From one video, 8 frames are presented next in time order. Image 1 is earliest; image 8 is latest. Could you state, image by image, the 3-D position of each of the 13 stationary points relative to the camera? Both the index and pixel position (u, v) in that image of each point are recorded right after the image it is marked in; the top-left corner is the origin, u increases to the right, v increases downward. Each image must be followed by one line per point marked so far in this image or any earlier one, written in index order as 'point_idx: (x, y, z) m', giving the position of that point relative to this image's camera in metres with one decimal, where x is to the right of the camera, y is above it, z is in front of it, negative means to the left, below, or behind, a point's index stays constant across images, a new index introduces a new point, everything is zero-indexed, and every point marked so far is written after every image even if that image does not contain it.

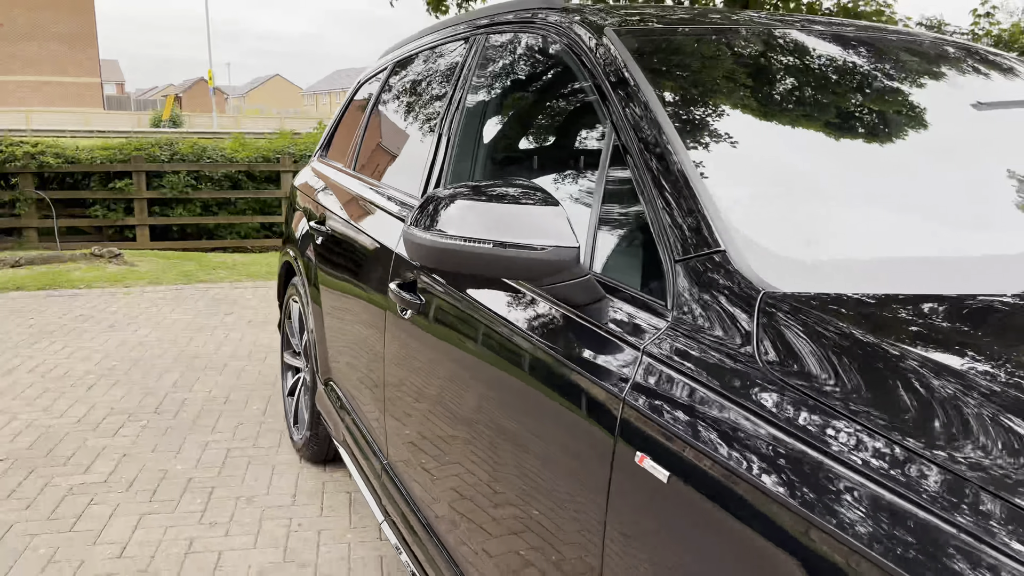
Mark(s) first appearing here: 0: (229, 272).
0: (-3.0, +0.2, +8.8) m
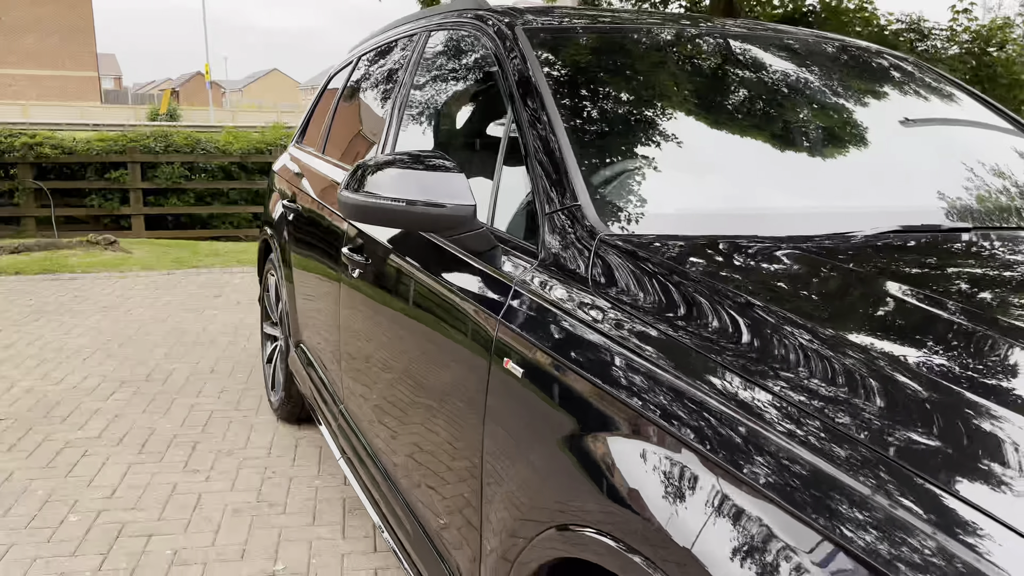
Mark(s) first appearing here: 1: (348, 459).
0: (-3.3, +0.3, +9.1) m
1: (-0.6, -0.6, +2.9) m
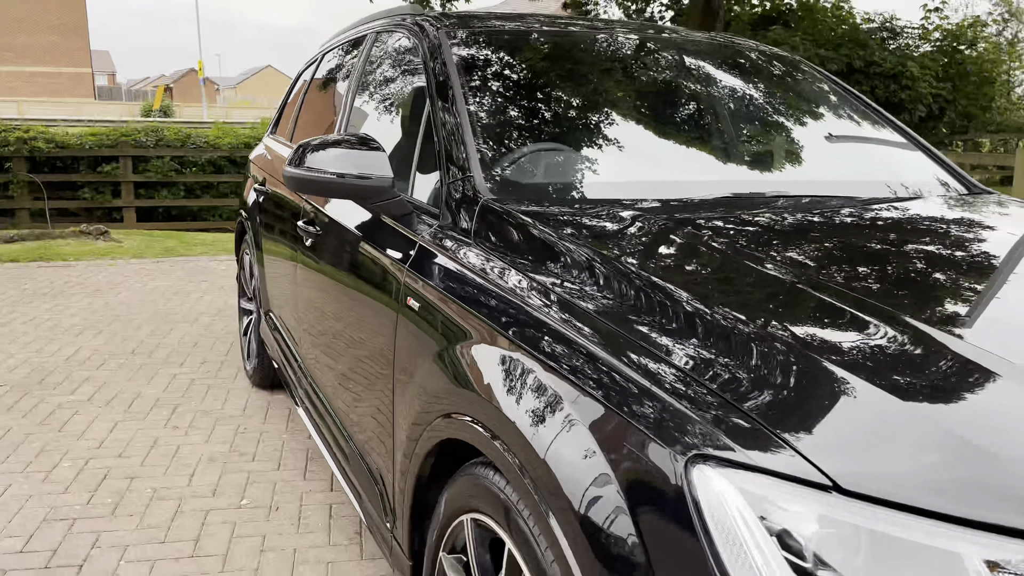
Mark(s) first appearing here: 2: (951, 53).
0: (-3.5, +0.5, +9.5) m
1: (-0.8, -0.5, +3.3) m
2: (+8.2, +4.4, +15.2) m
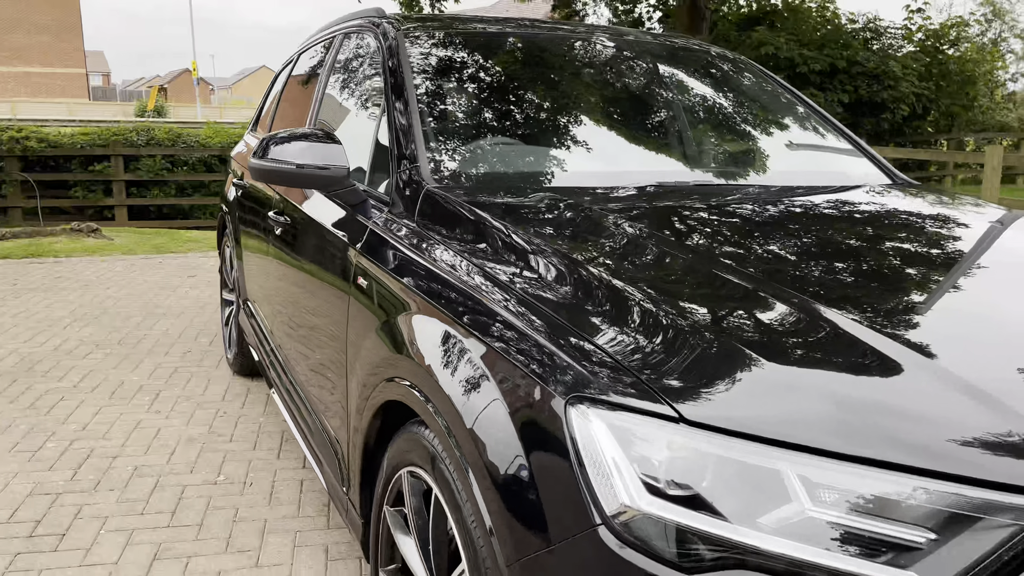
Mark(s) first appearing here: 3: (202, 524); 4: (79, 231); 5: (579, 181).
0: (-3.7, +0.5, +9.6) m
1: (-1.0, -0.5, +3.5) m
2: (+8.0, +4.5, +15.4) m
3: (-1.1, -0.8, +2.8) m
4: (-5.3, +0.7, +10.0) m
5: (+0.4, +0.3, +2.6) m
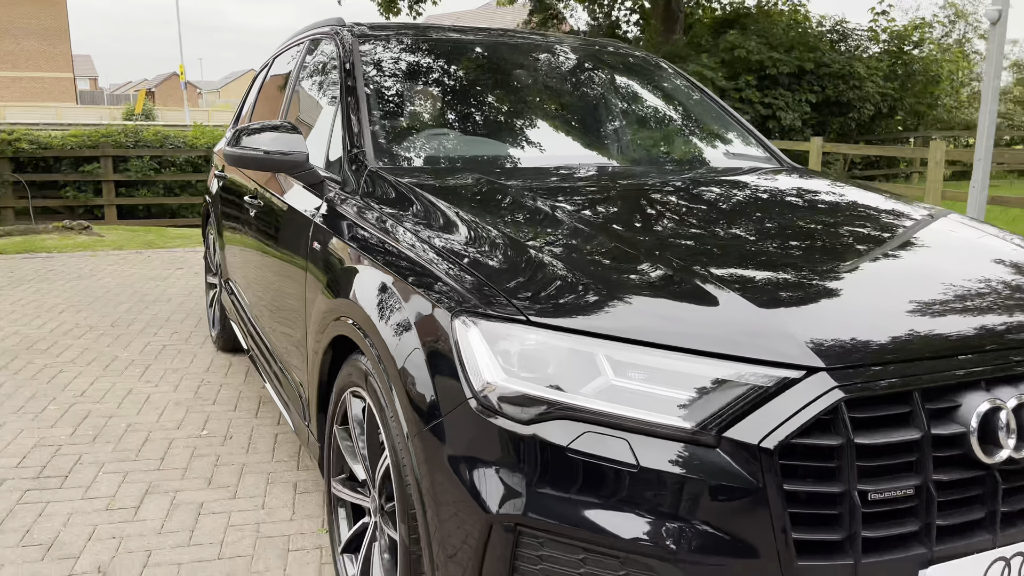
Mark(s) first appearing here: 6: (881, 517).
0: (-4.0, +0.6, +10.0) m
1: (-1.2, -0.4, +3.9) m
2: (+7.6, +4.6, +15.9) m
3: (-1.3, -0.7, +3.3) m
4: (-5.6, +0.8, +10.3) m
5: (+0.1, +0.5, +3.0) m
6: (+0.7, -0.4, +1.5) m
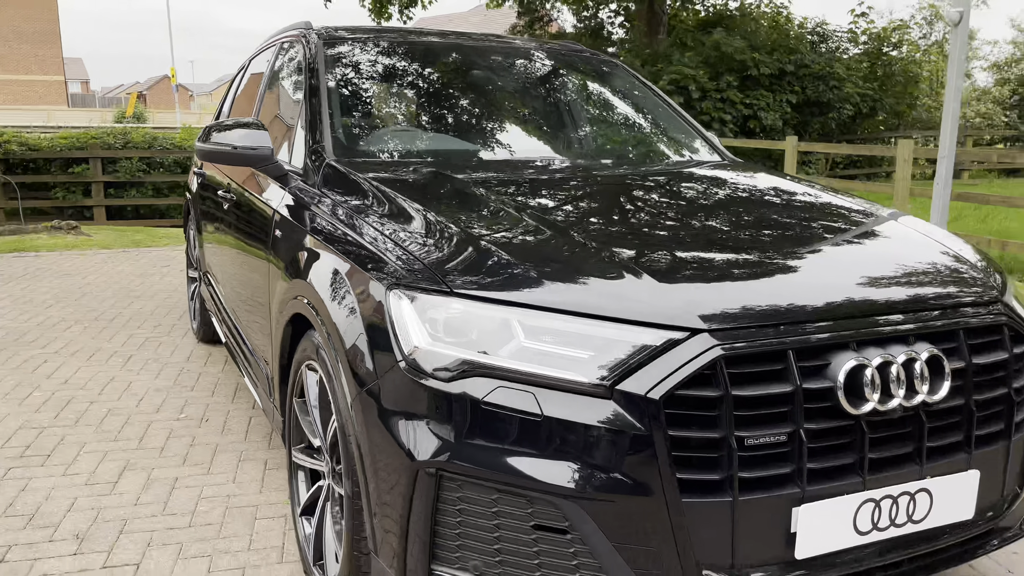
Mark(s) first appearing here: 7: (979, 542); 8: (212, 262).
0: (-4.3, +0.6, +10.2) m
1: (-1.4, -0.3, +4.1) m
2: (+7.3, +4.6, +16.2) m
3: (-1.5, -0.7, +3.5) m
4: (-5.9, +0.8, +10.5) m
5: (0.0, +0.5, +3.2) m
6: (+0.5, -0.4, +1.7) m
7: (+1.2, -0.6, +2.0) m
8: (-1.7, +0.1, +4.5) m
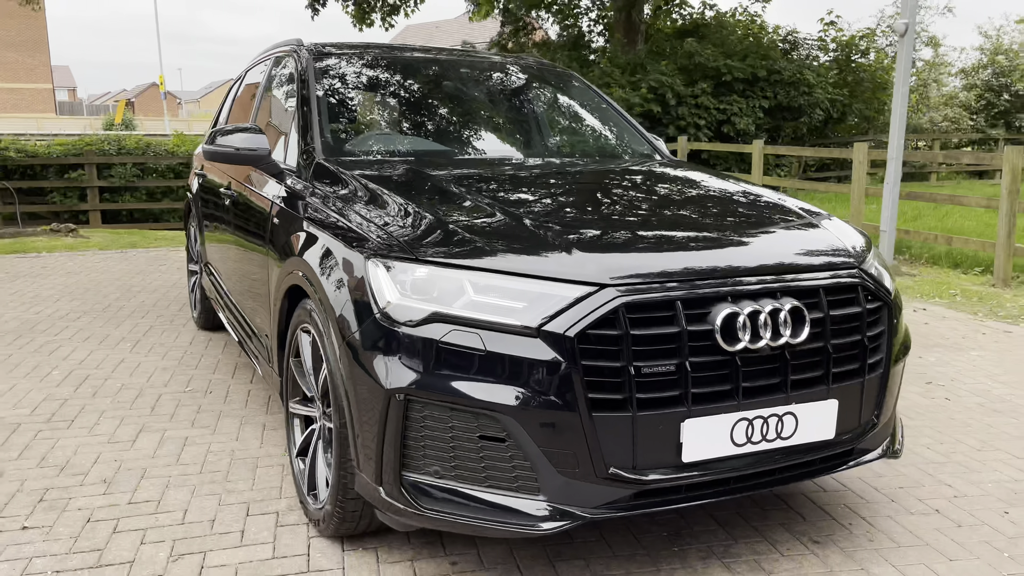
0: (-4.5, +0.6, +10.7) m
1: (-1.5, -0.3, +4.5) m
2: (+6.9, +4.7, +16.8) m
3: (-1.6, -0.6, +3.9) m
4: (-6.1, +0.8, +10.9) m
5: (-0.2, +0.6, +3.7) m
6: (+0.4, -0.3, +2.2) m
7: (+1.0, -0.5, +2.5) m
8: (-1.8, +0.2, +4.9) m
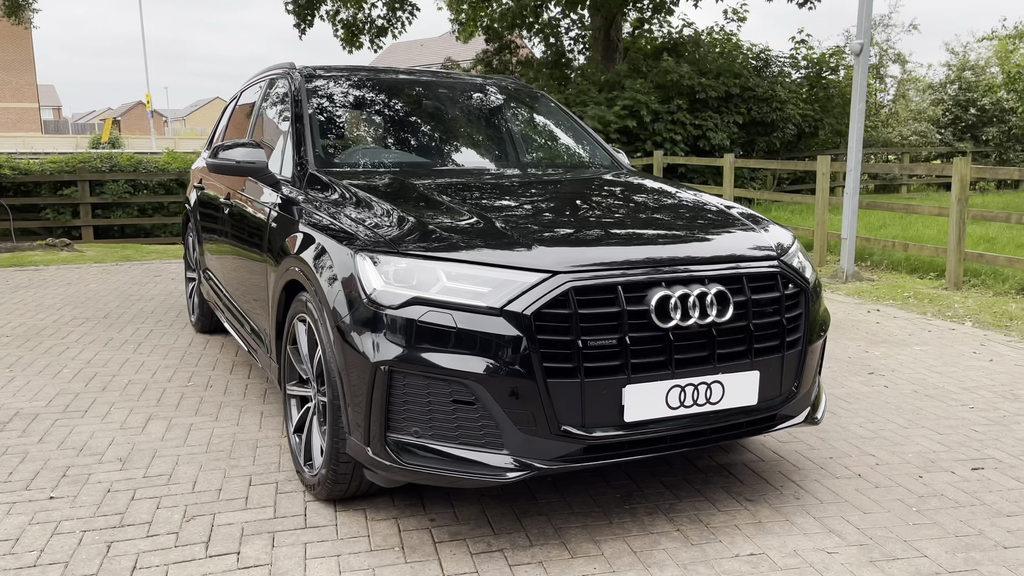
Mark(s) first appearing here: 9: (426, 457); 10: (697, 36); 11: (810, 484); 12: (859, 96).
0: (-4.7, +0.4, +11.0) m
1: (-1.7, -0.3, +4.9) m
2: (+6.6, +4.5, +17.4) m
3: (-1.8, -0.6, +4.3) m
4: (-6.4, +0.6, +11.2) m
5: (-0.3, +0.6, +4.1) m
6: (+0.3, -0.2, +2.6) m
7: (+0.9, -0.5, +2.9) m
8: (-2.0, +0.2, +5.3) m
9: (-0.3, -0.5, +2.6) m
10: (+3.8, +5.3, +17.0) m
11: (+1.2, -0.8, +3.3) m
12: (+3.6, +2.0, +8.4) m
